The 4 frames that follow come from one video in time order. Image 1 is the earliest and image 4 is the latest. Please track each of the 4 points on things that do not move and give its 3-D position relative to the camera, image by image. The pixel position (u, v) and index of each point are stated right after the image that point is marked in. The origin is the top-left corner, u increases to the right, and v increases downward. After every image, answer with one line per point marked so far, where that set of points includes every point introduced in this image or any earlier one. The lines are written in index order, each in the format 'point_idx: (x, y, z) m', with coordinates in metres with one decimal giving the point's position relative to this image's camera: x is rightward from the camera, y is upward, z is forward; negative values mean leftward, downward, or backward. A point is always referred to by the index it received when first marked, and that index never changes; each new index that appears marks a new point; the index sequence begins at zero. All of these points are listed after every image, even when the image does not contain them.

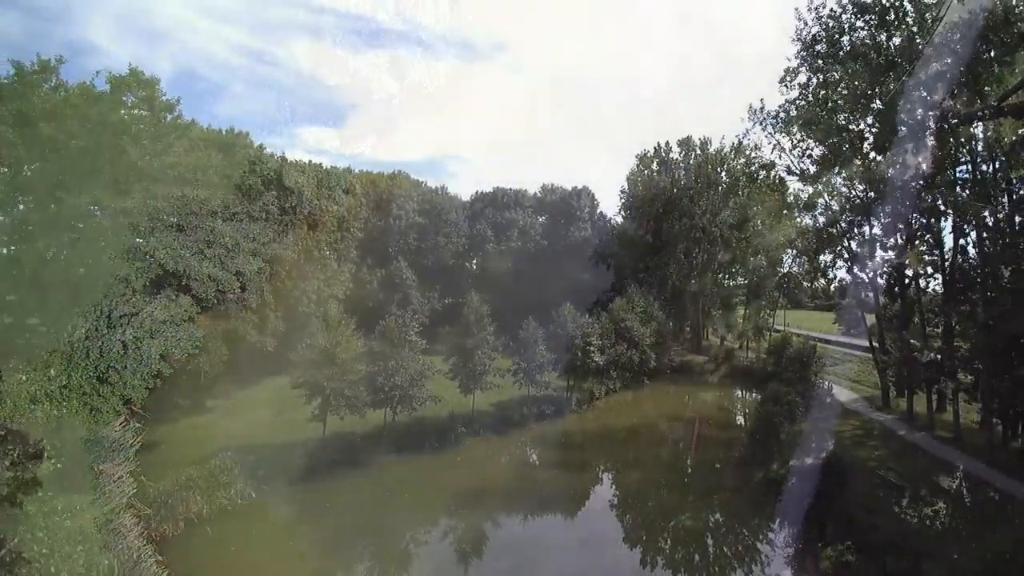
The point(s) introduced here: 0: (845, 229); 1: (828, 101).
0: (+7.9, +1.4, +13.3) m
1: (+7.0, +4.2, +12.5) m
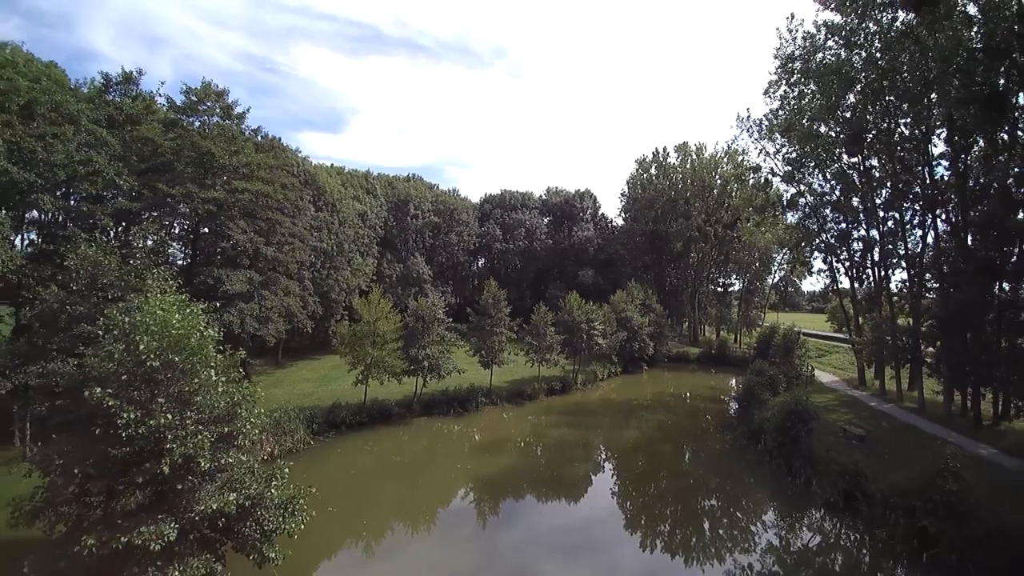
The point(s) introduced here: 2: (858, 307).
0: (+8.3, +1.6, +14.8) m
1: (+7.3, +4.5, +14.0) m
2: (+9.5, -0.5, +15.3) m
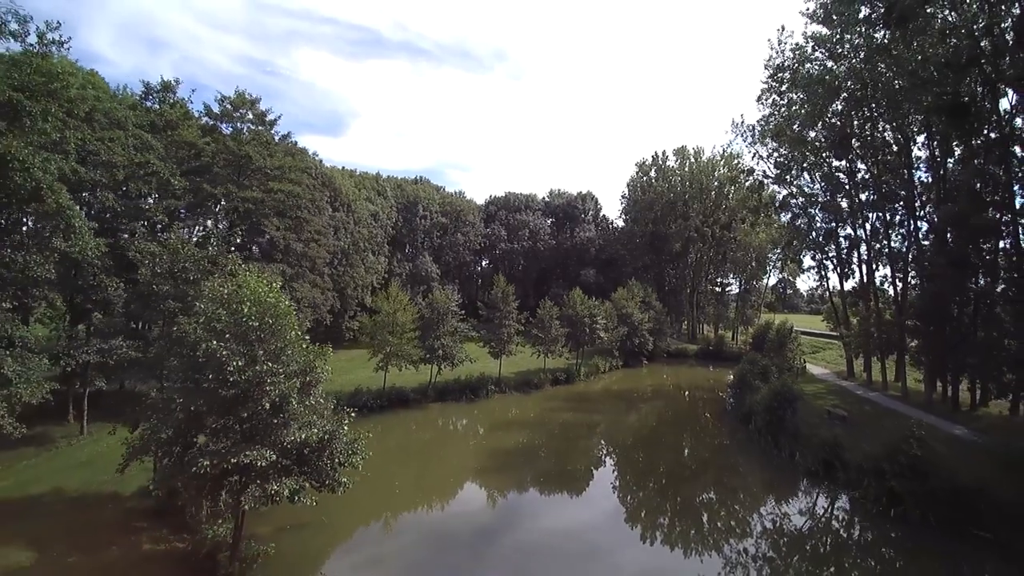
0: (+8.4, +1.7, +15.6) m
1: (+7.5, +4.6, +14.8) m
2: (+9.7, -0.4, +16.1) m
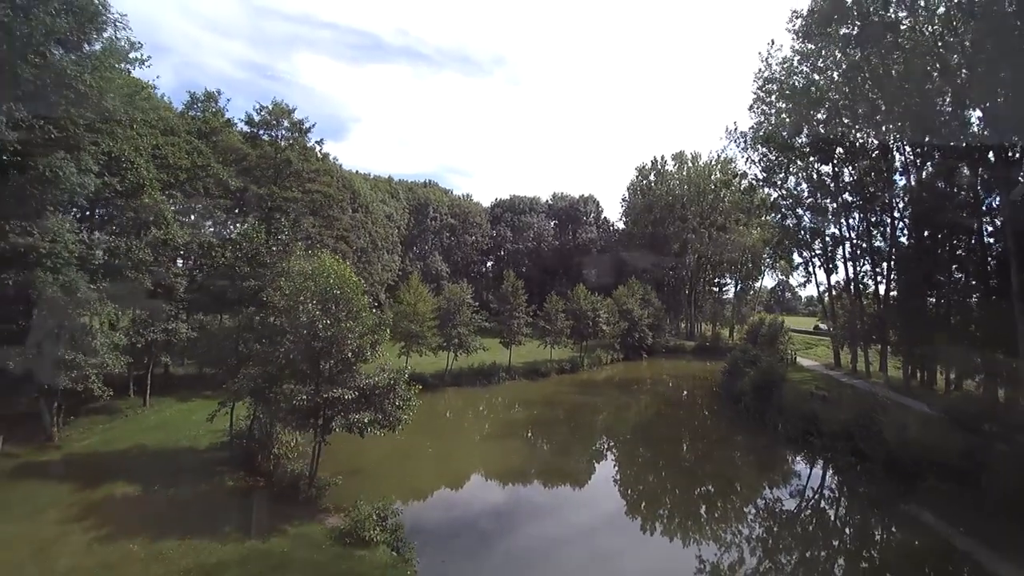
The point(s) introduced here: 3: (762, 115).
0: (+8.7, +1.8, +16.6) m
1: (+7.7, +4.7, +15.9) m
2: (+10.0, -0.3, +17.1) m
3: (+7.7, +5.3, +17.0) m
